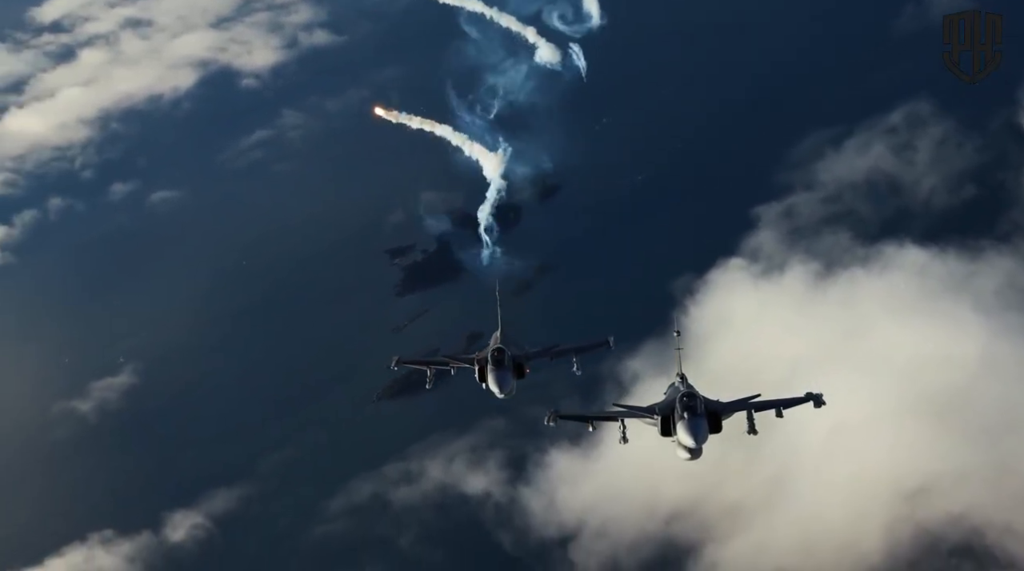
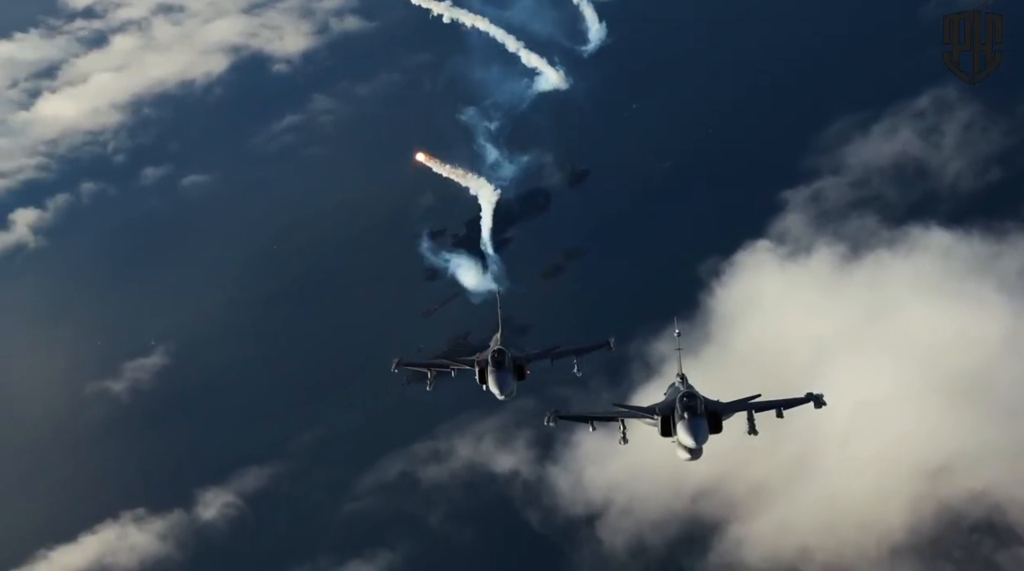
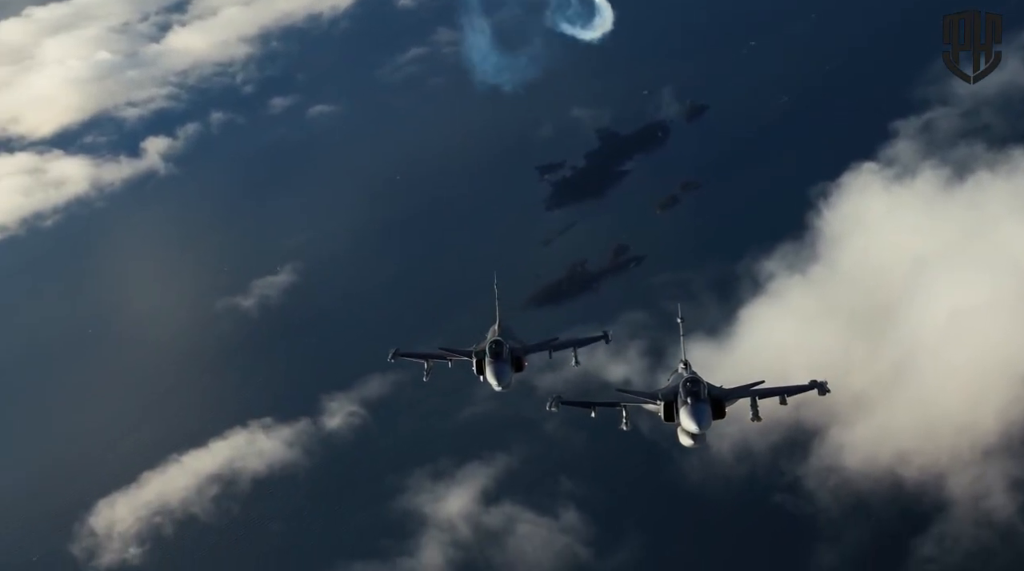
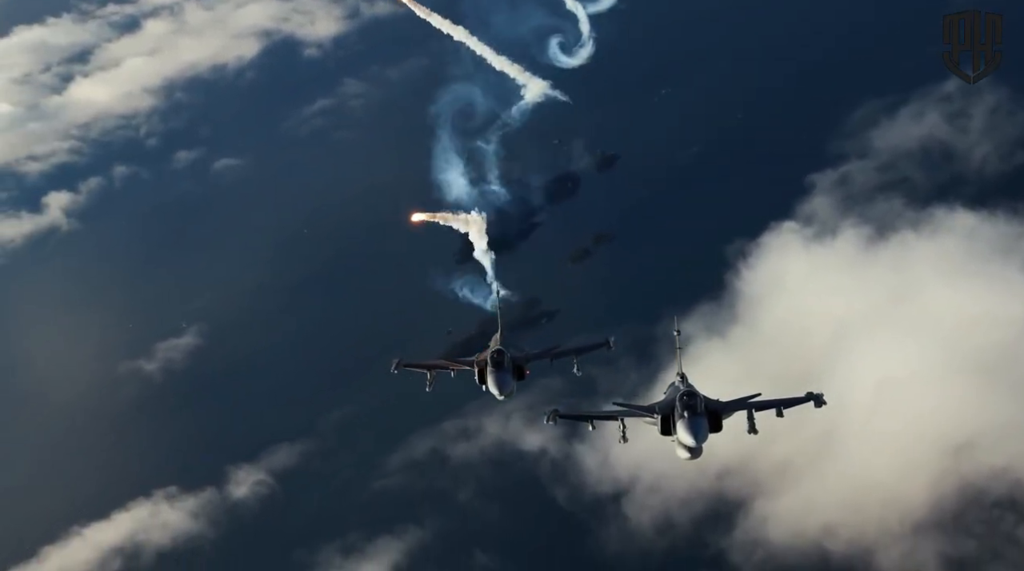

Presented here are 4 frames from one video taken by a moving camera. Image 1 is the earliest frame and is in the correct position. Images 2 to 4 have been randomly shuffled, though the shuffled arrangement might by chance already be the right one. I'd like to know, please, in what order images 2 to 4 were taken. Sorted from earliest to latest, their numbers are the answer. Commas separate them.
2, 4, 3
